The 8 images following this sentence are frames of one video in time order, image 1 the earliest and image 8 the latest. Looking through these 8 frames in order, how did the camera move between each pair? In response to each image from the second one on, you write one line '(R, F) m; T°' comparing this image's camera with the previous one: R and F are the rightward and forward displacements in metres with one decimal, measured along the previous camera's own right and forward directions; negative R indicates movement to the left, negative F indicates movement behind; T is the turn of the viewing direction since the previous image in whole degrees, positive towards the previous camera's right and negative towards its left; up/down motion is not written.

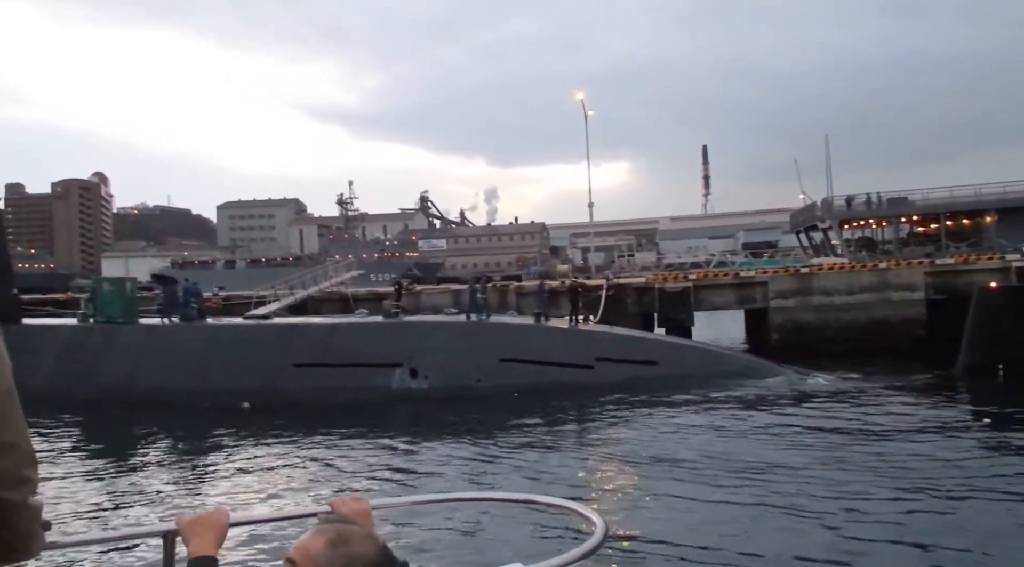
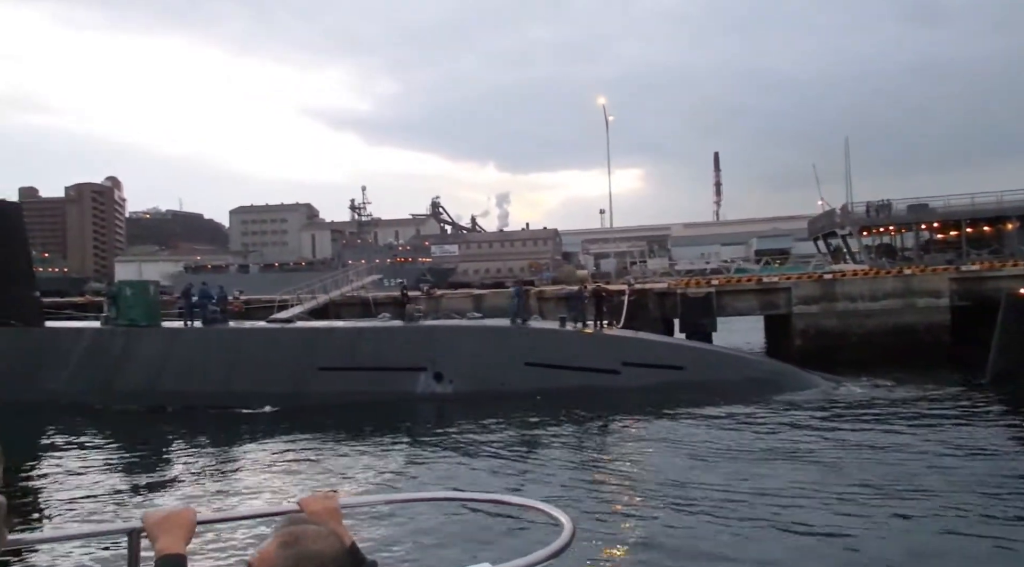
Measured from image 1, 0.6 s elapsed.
(-0.2, 0.0) m; -1°
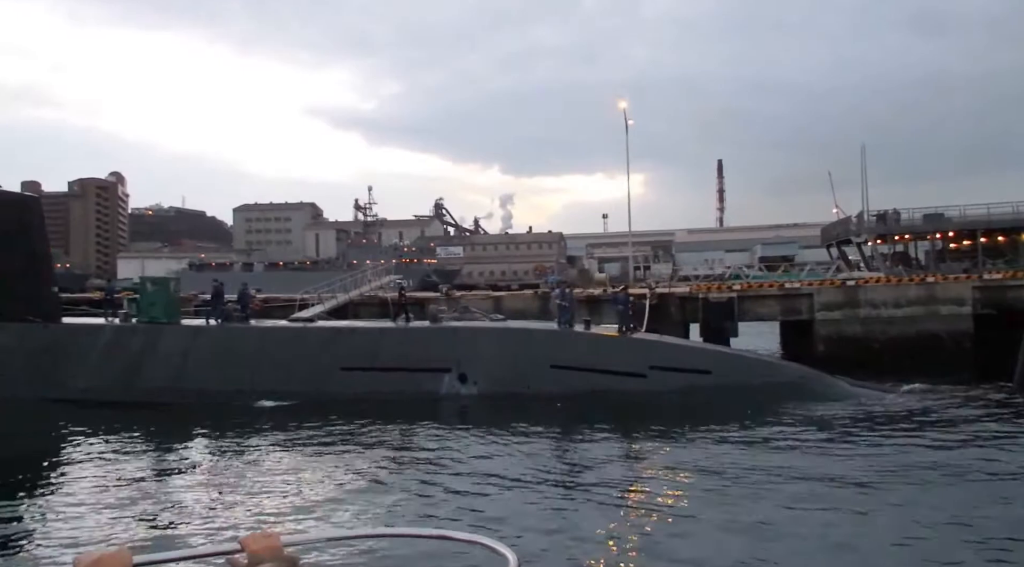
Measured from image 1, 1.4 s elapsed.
(-0.4, 0.0) m; 0°
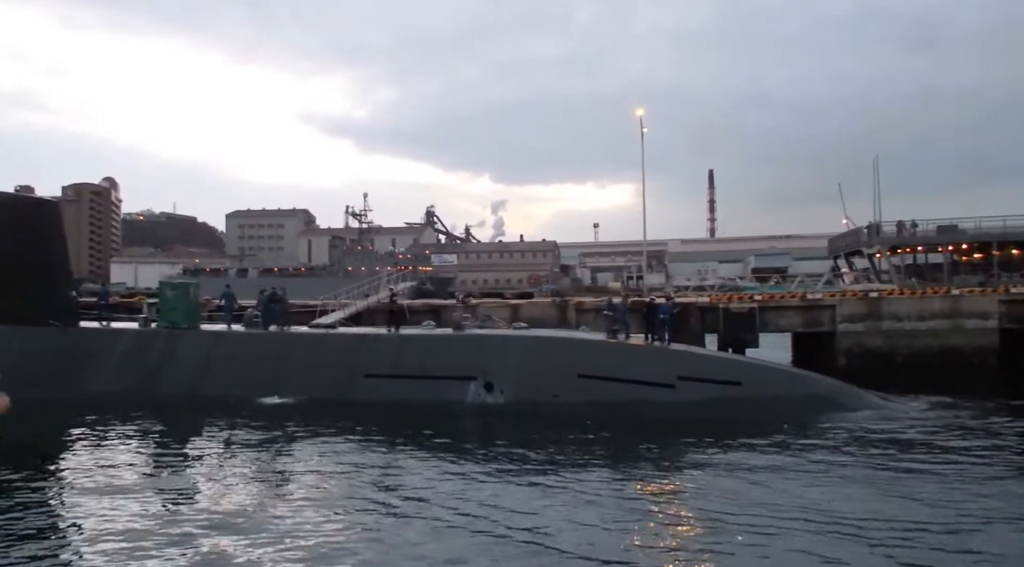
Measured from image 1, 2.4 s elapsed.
(-0.5, +0.1) m; +1°
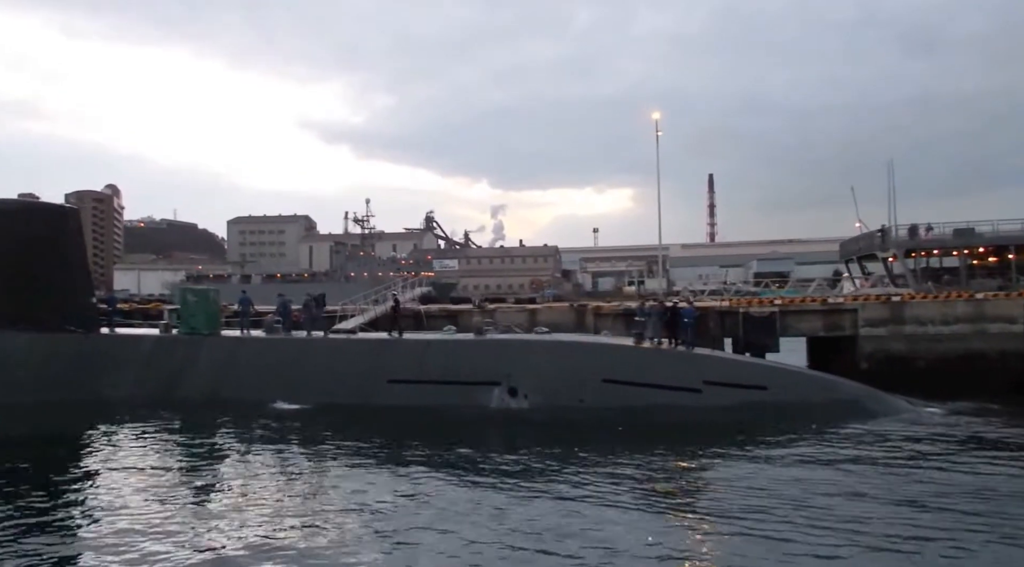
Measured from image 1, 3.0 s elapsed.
(-0.4, +0.1) m; 0°
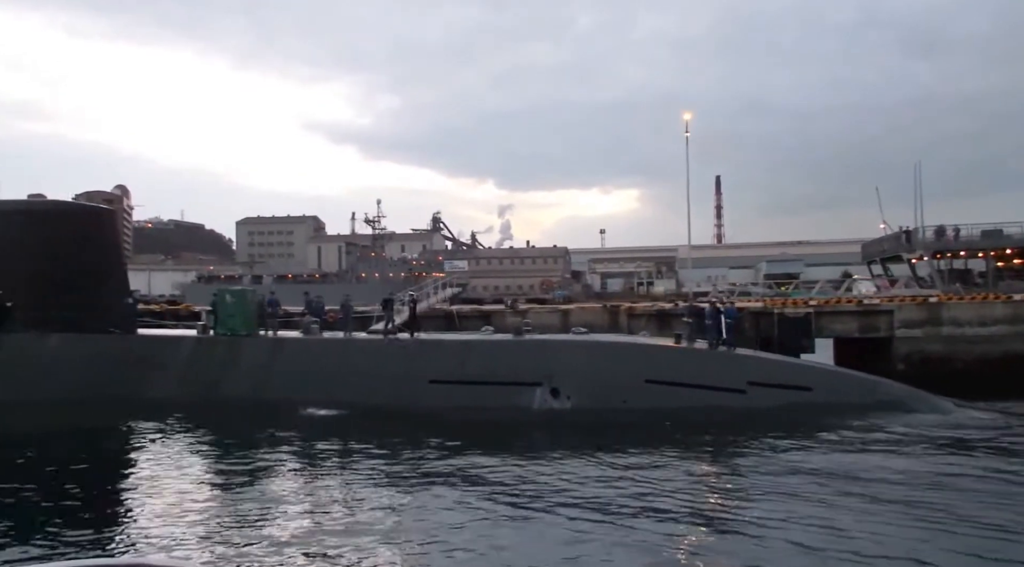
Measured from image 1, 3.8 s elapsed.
(-0.5, 0.0) m; 0°
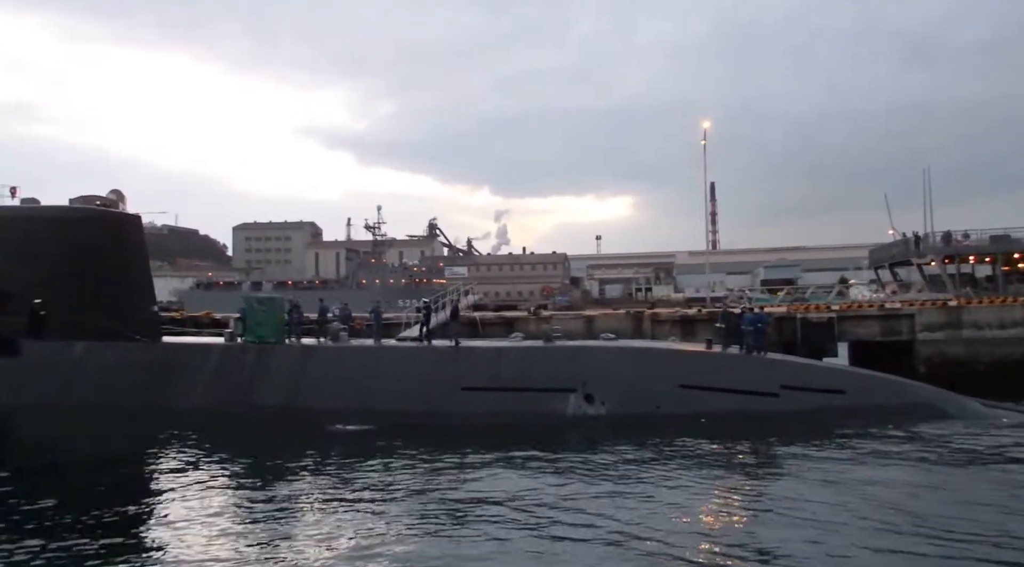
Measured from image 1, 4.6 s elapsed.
(-0.6, -0.2) m; 0°
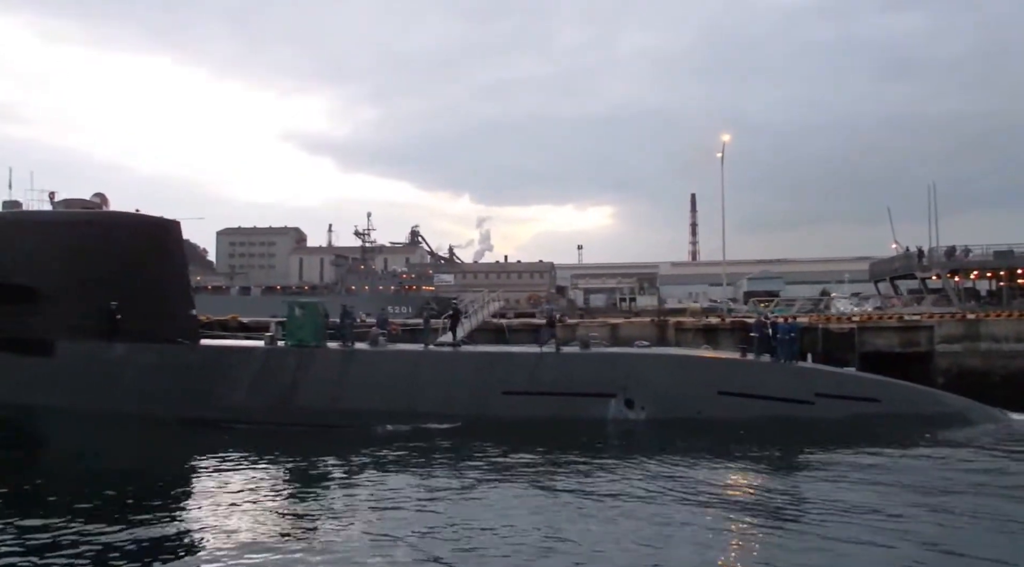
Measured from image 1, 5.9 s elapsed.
(-1.0, -0.3) m; +1°
